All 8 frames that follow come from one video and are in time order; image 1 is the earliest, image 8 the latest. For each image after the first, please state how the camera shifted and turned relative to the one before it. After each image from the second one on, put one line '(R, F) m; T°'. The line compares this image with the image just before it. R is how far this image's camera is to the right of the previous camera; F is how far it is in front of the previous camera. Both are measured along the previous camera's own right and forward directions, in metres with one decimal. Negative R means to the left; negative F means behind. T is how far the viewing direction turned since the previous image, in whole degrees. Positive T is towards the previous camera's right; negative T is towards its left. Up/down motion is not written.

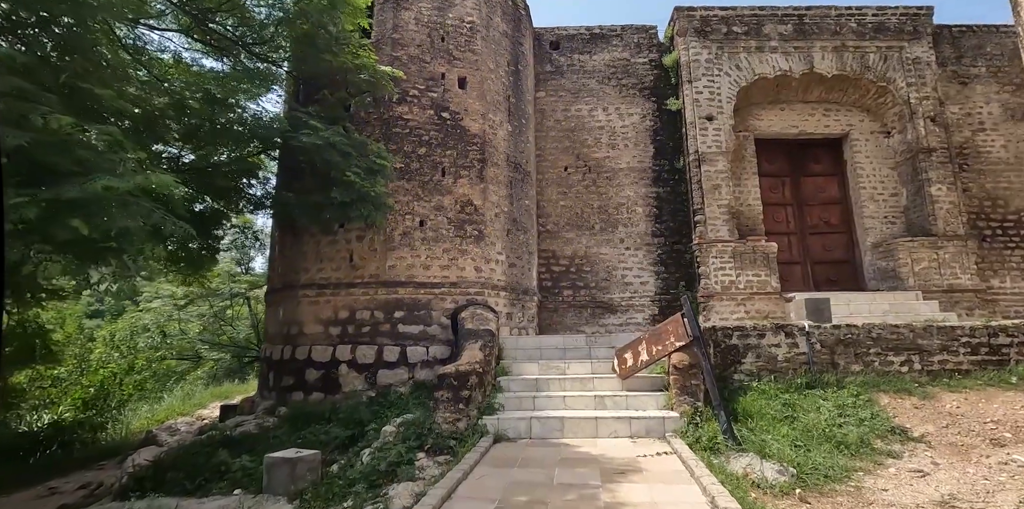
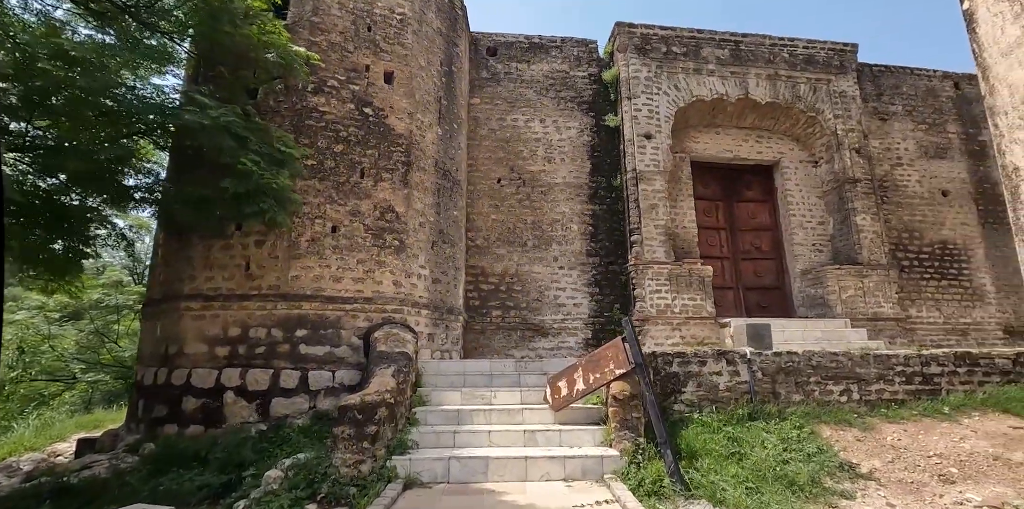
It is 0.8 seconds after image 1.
(+0.1, +0.7) m; +8°
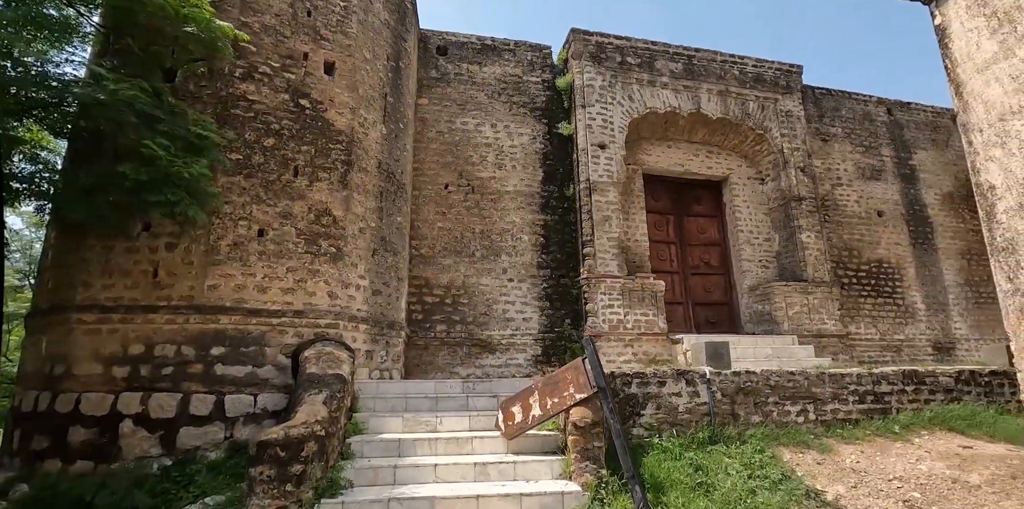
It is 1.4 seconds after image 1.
(-0.1, +0.4) m; +7°
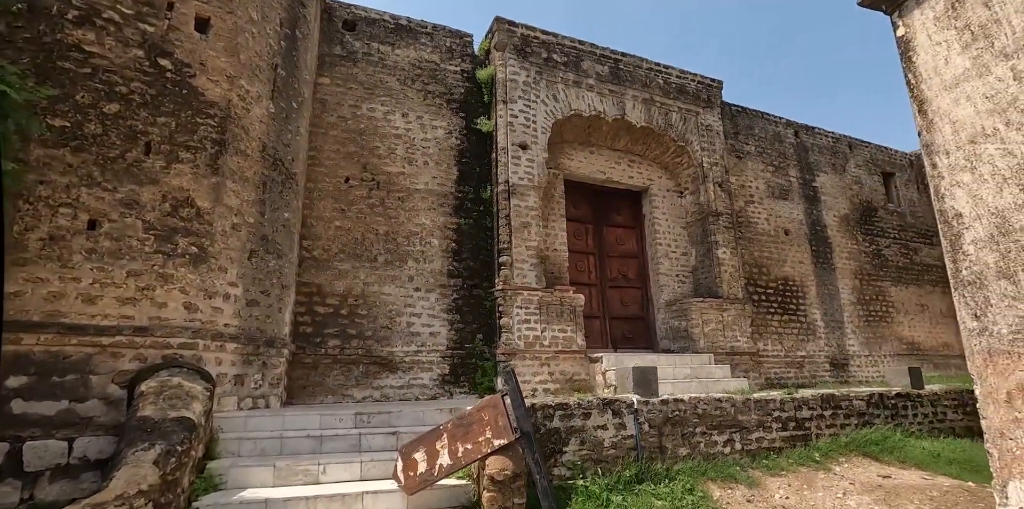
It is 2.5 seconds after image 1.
(0.0, +0.7) m; +11°
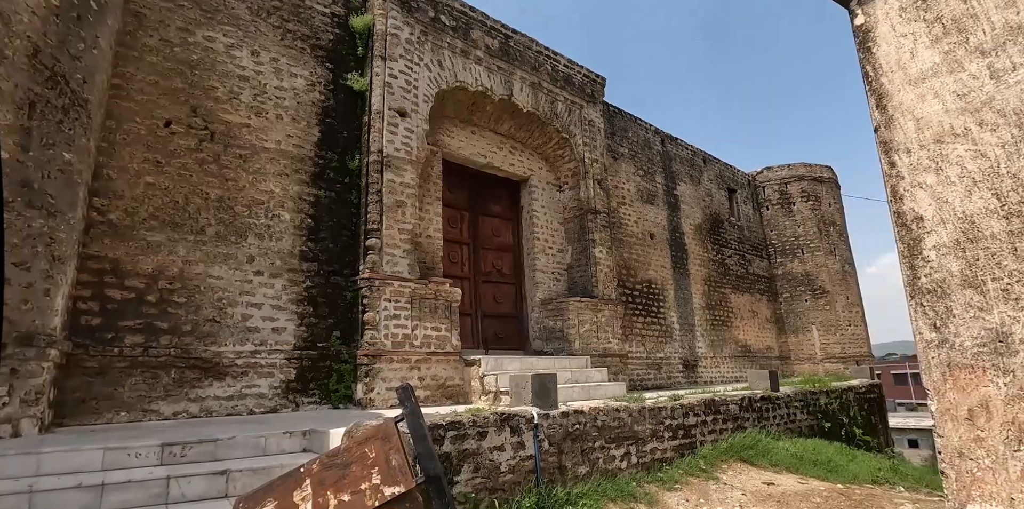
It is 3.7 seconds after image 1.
(-0.3, +0.8) m; +18°
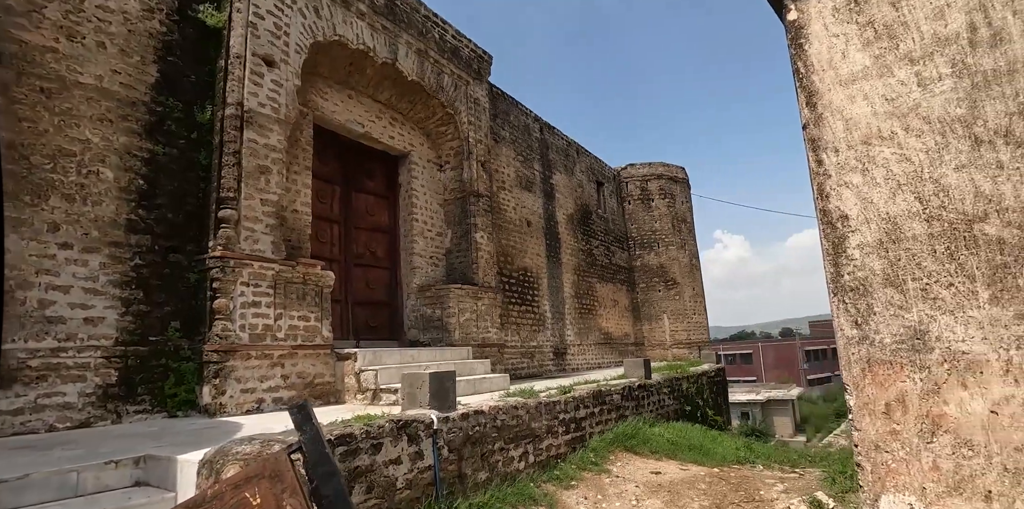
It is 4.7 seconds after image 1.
(-0.3, +0.5) m; +16°
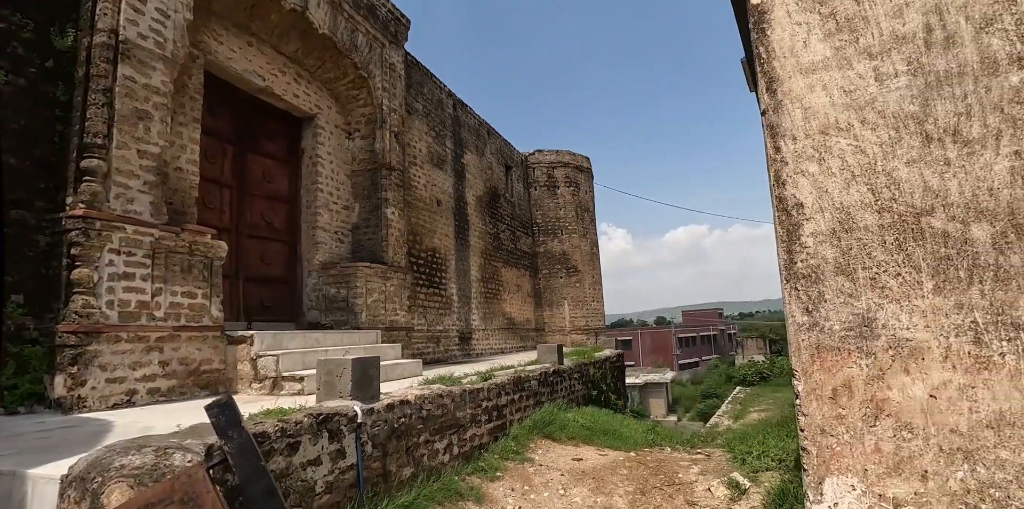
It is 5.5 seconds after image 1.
(-0.2, +0.3) m; +12°
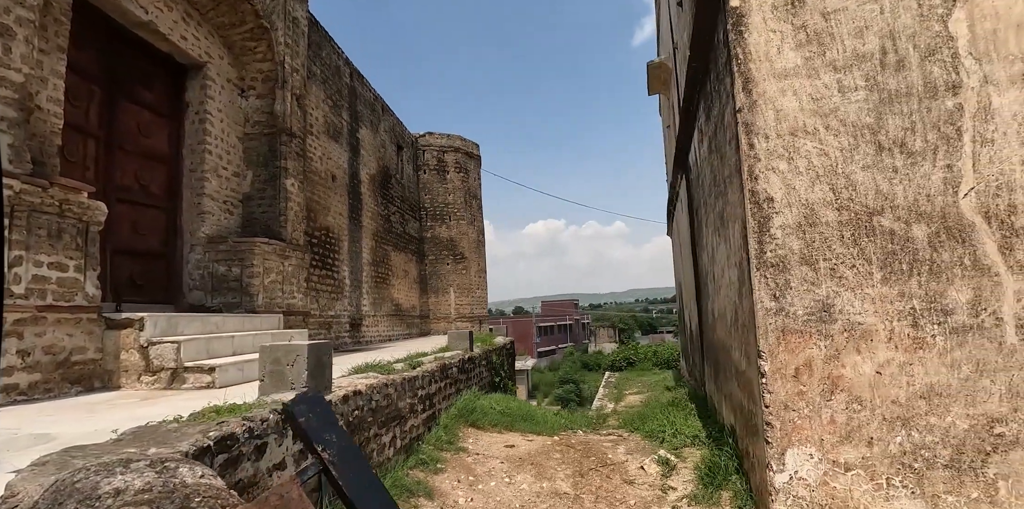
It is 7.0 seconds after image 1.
(-0.5, +0.2) m; +14°
